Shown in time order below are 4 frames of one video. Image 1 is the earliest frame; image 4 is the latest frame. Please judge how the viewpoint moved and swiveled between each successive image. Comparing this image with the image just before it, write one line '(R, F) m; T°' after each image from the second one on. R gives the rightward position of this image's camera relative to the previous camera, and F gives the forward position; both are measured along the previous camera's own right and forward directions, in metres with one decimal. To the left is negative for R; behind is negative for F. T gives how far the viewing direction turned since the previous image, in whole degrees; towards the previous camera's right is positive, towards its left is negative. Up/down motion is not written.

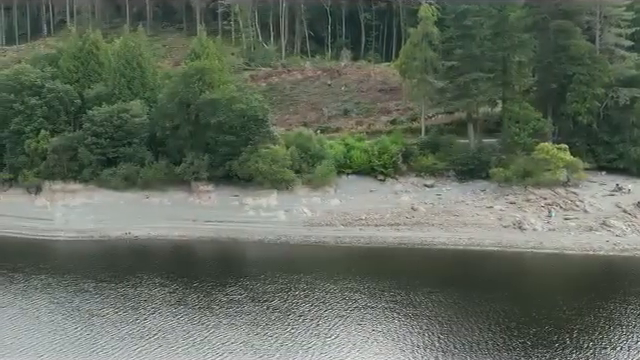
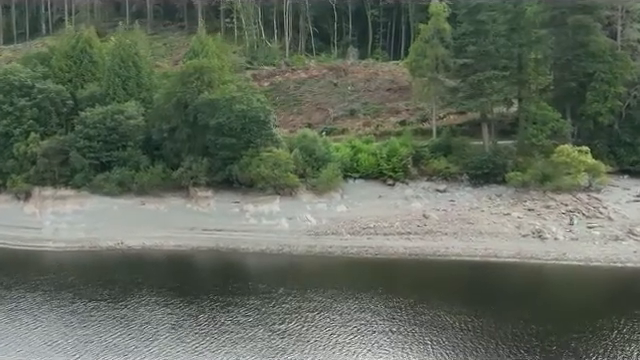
(+0.1, +2.5) m; -1°
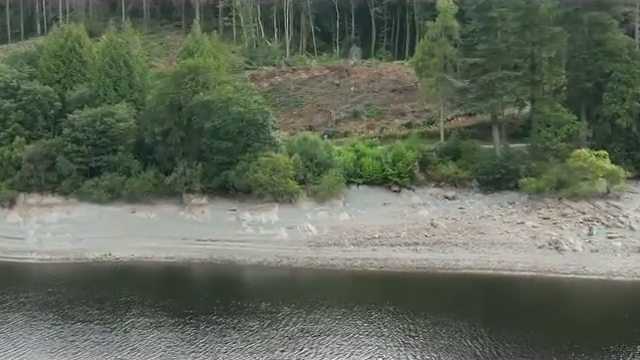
(0.0, +2.4) m; 0°
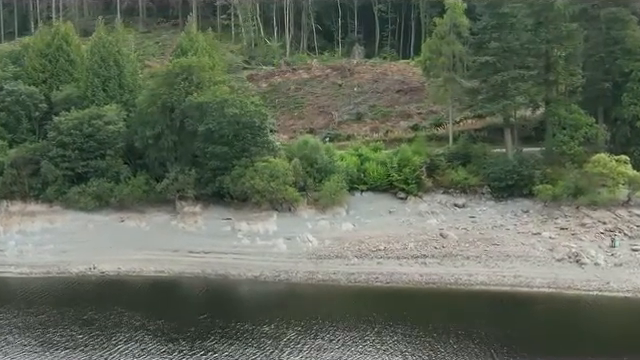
(0.0, +2.5) m; 0°
